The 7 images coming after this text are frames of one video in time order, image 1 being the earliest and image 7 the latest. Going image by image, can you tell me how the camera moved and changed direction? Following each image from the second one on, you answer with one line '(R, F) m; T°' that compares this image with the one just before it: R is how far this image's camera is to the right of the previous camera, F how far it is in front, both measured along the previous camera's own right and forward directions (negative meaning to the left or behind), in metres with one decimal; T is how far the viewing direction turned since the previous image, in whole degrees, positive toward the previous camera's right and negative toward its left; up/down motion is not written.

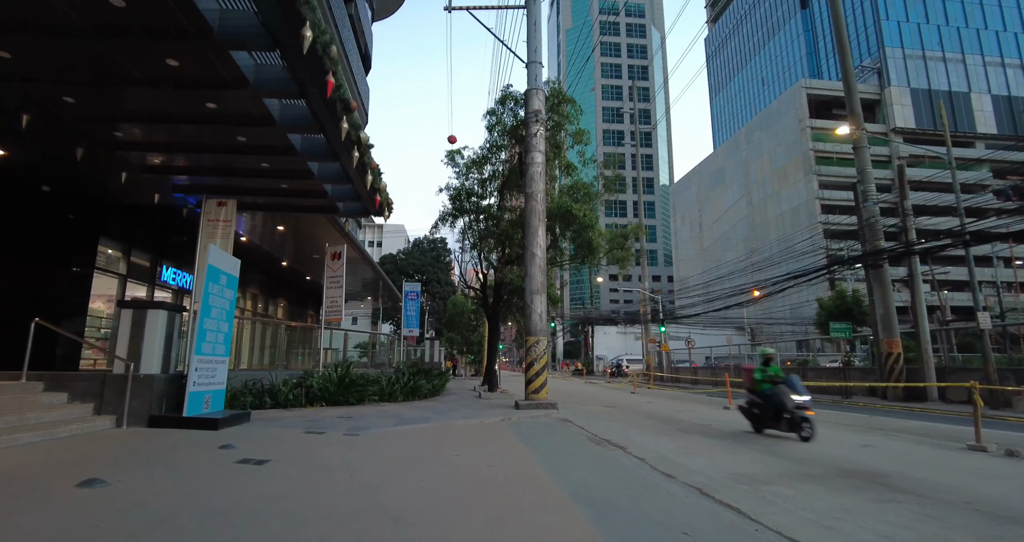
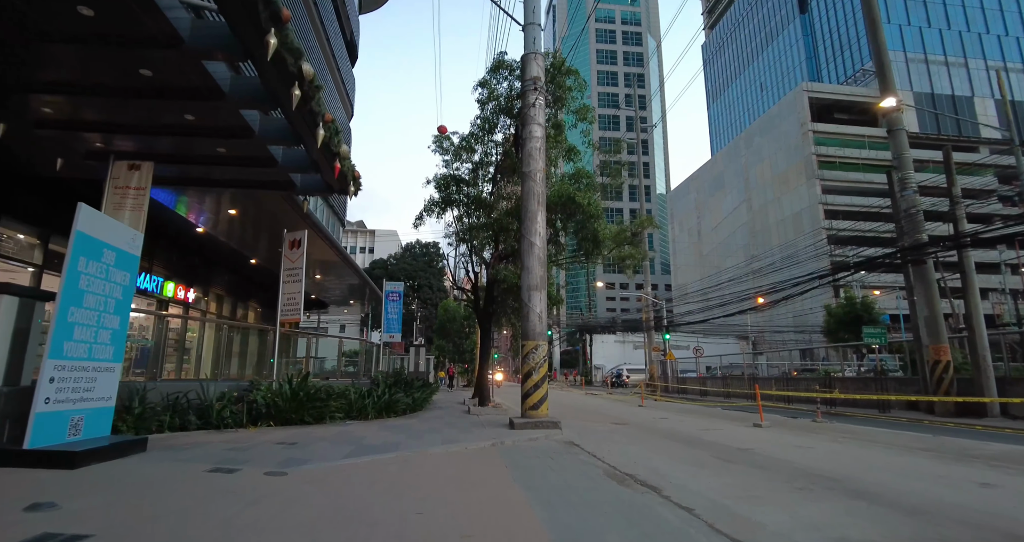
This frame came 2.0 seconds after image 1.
(0.0, +2.2) m; +1°
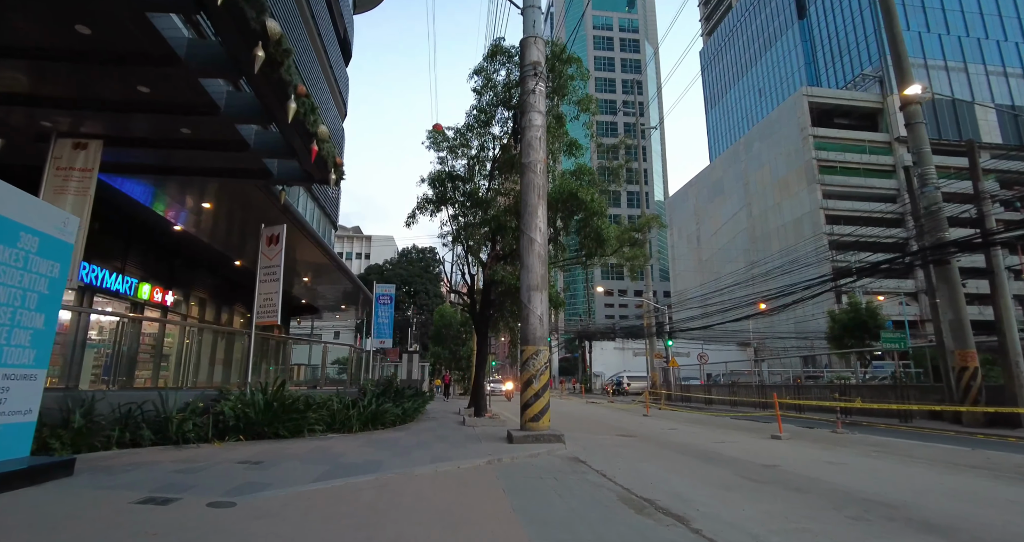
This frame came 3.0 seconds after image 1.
(0.0, +0.9) m; 0°
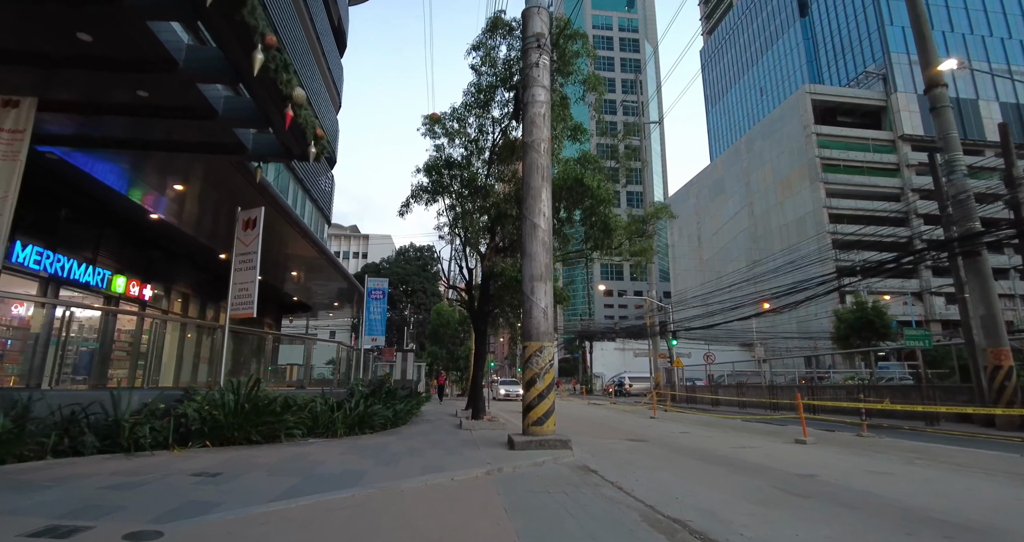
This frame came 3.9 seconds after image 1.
(-0.1, +1.0) m; 0°
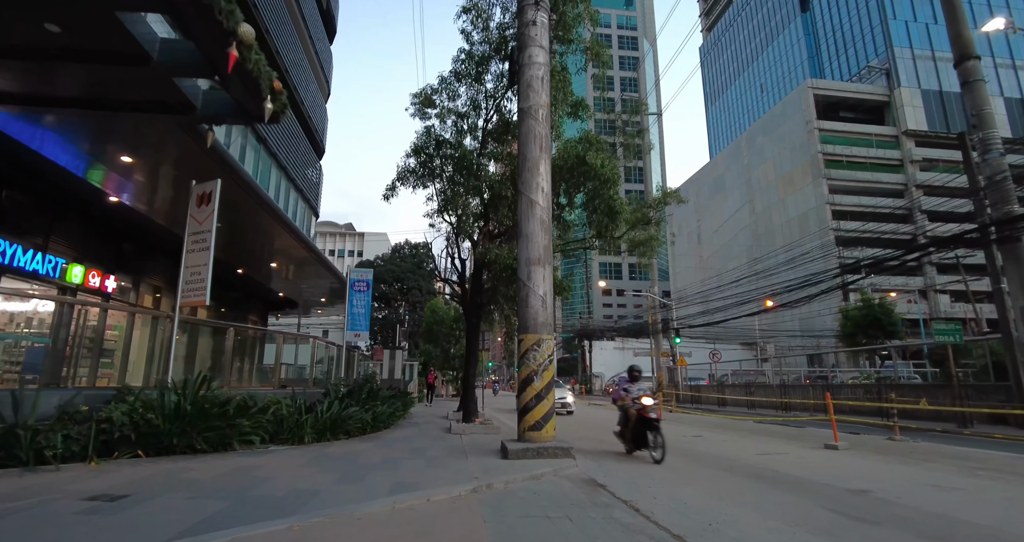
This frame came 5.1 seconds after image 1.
(+0.1, +1.2) m; 0°
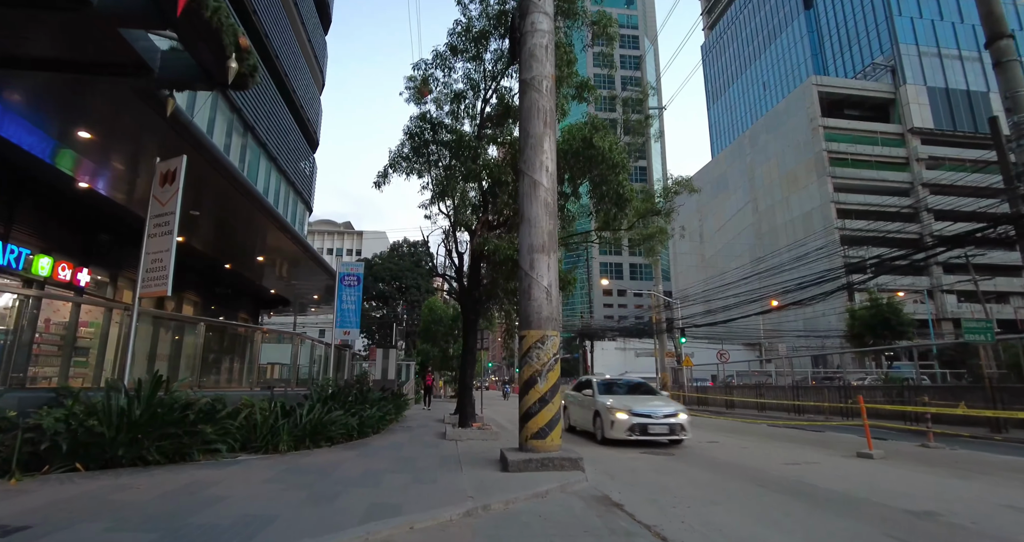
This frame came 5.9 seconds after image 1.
(0.0, +0.9) m; 0°
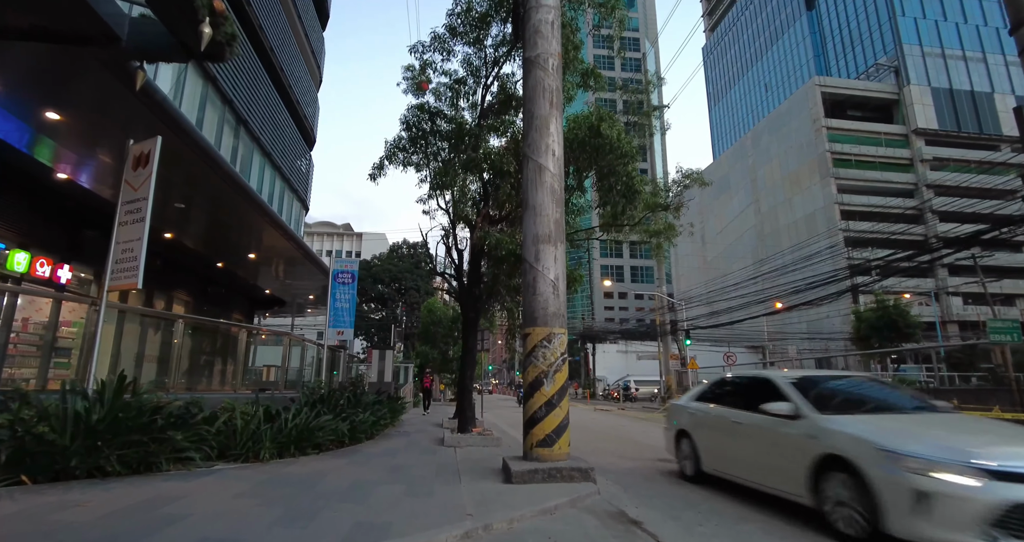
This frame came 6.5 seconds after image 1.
(0.0, +0.6) m; 0°
